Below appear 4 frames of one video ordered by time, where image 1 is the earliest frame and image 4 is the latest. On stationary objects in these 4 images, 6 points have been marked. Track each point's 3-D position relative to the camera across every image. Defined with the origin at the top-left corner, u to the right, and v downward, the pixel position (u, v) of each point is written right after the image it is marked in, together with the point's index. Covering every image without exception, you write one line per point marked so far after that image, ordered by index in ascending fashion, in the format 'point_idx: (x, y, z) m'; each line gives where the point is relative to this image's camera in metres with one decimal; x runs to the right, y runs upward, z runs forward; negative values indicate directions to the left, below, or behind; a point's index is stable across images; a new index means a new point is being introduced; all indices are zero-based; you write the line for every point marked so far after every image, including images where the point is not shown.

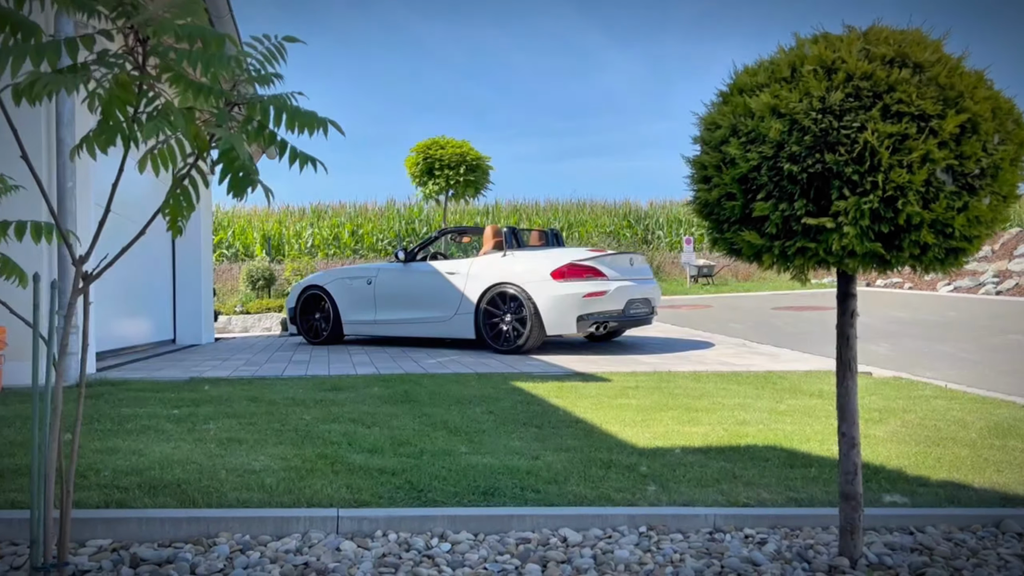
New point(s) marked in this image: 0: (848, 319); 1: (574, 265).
0: (+0.9, -0.1, +2.1) m
1: (+0.6, +0.2, +7.5) m
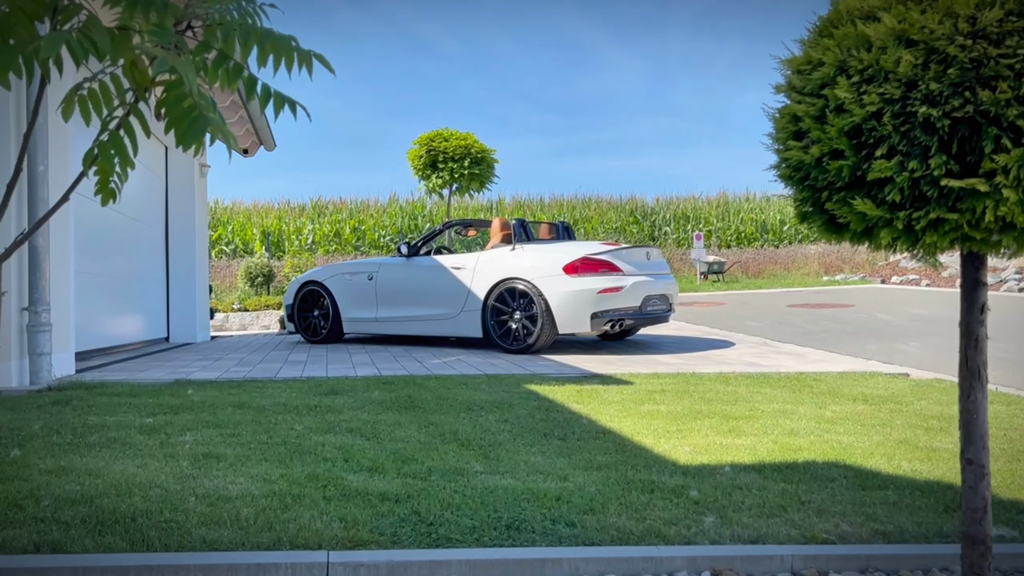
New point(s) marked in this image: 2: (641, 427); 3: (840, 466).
0: (+0.9, -0.1, +1.7) m
1: (+0.6, +0.2, +7.1) m
2: (+0.5, -0.6, +3.5) m
3: (+1.1, -0.6, +2.9) m
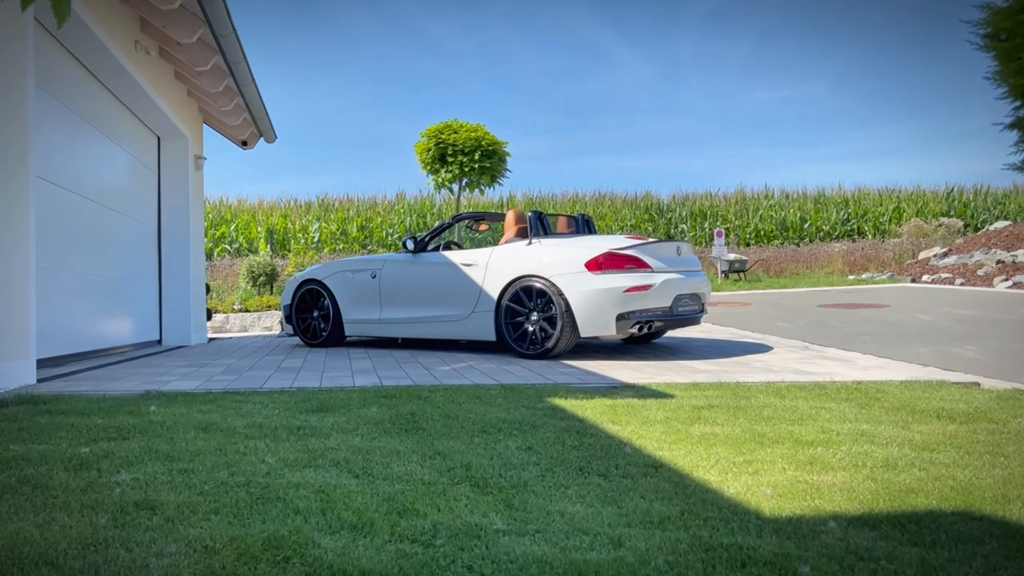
0: (+1.0, 0.0, +1.0) m
1: (+0.8, +0.3, +6.4) m
2: (+0.6, -0.6, +2.8) m
3: (+1.2, -0.6, +2.2) m
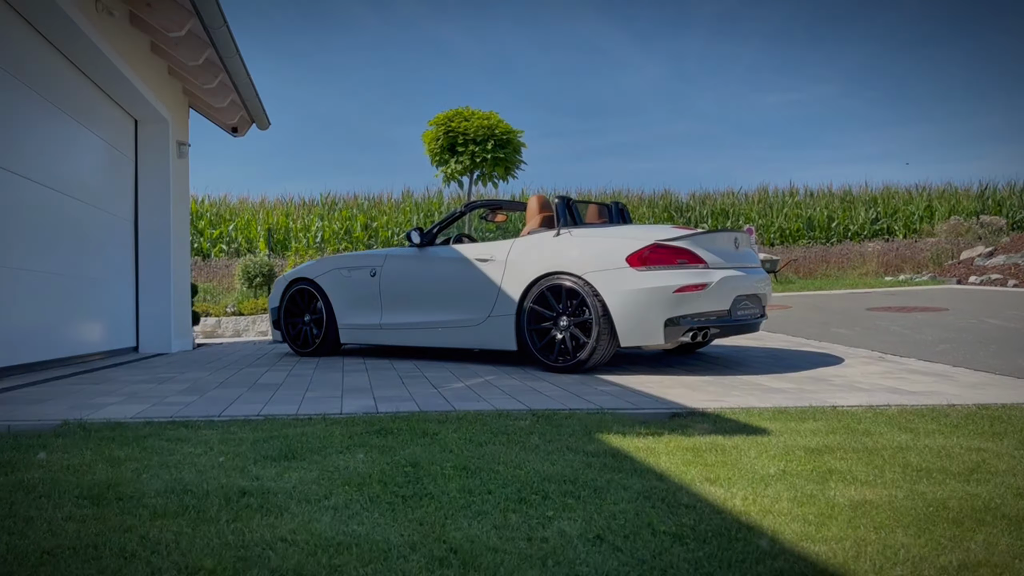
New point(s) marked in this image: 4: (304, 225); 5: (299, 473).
0: (+1.1, 0.0, -0.2) m
1: (+0.9, +0.3, +5.3) m
2: (+0.8, -0.6, +1.7) m
3: (+1.3, -0.6, +1.0) m
4: (-4.7, +1.4, +18.7) m
5: (-0.6, -0.5, +2.4) m
